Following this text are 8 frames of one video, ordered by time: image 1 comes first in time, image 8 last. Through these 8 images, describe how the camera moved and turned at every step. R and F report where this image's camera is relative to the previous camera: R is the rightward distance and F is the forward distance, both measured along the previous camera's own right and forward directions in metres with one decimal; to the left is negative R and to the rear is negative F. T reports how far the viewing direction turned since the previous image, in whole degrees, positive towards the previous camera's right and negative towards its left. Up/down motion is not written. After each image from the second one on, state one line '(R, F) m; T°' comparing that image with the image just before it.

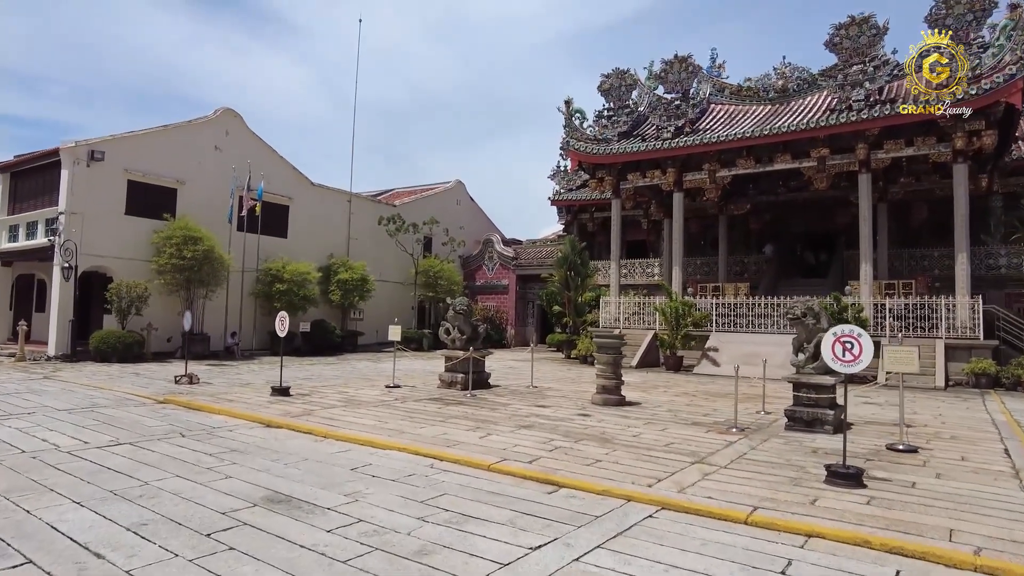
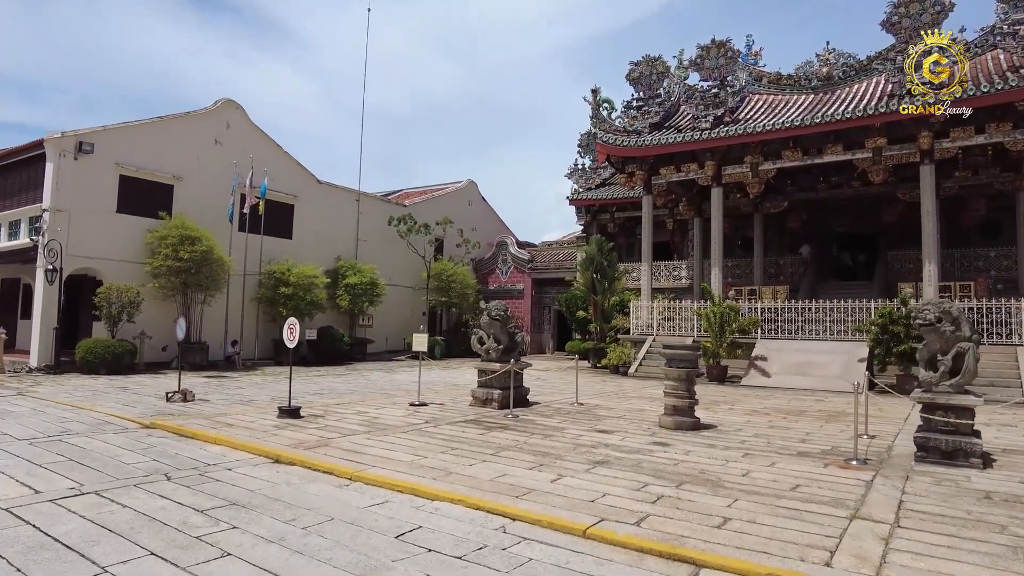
(-0.6, +1.4) m; 0°
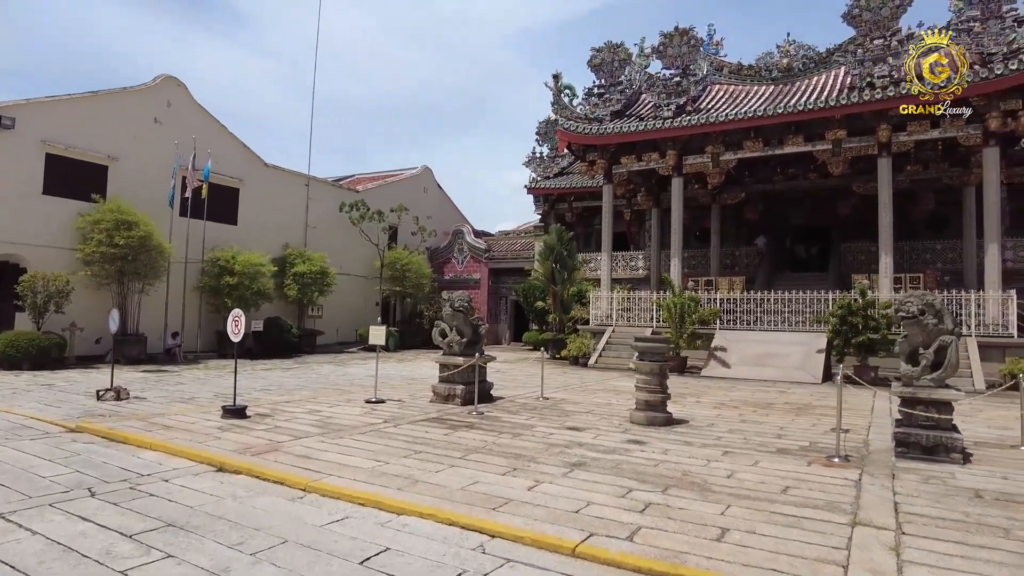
(-0.1, +0.4) m; +4°
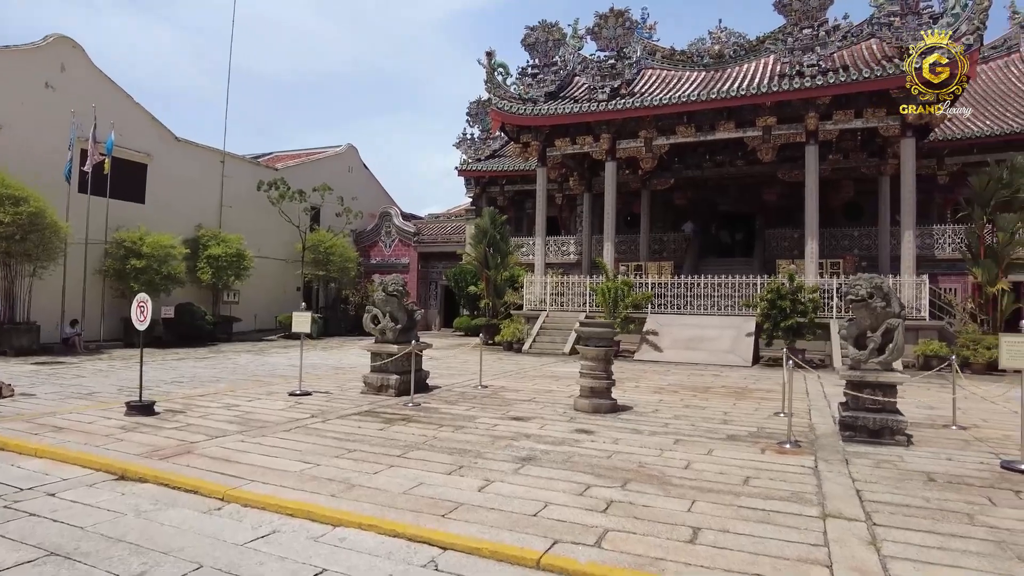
(-0.1, +0.4) m; +6°
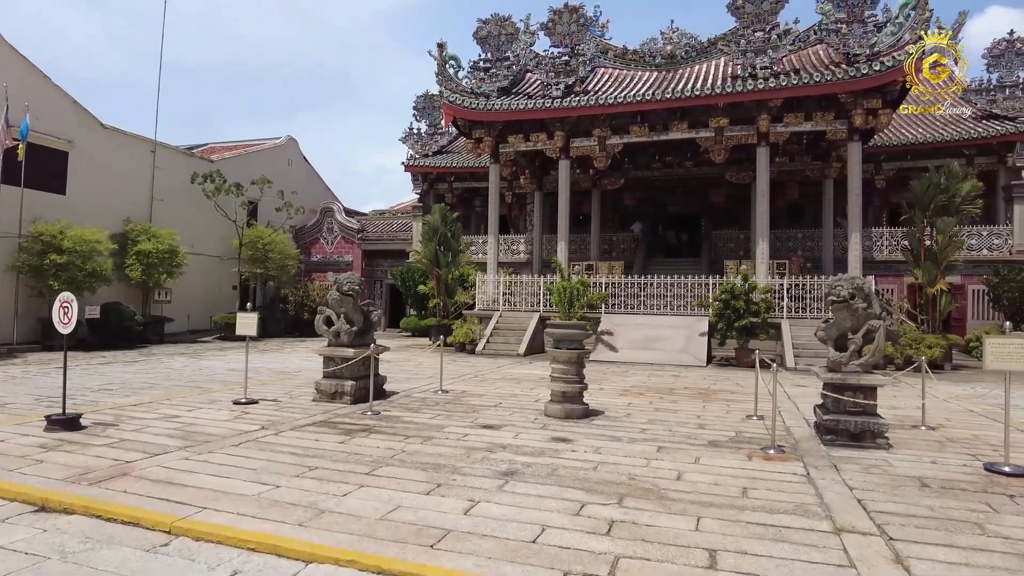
(-0.3, +0.4) m; +5°
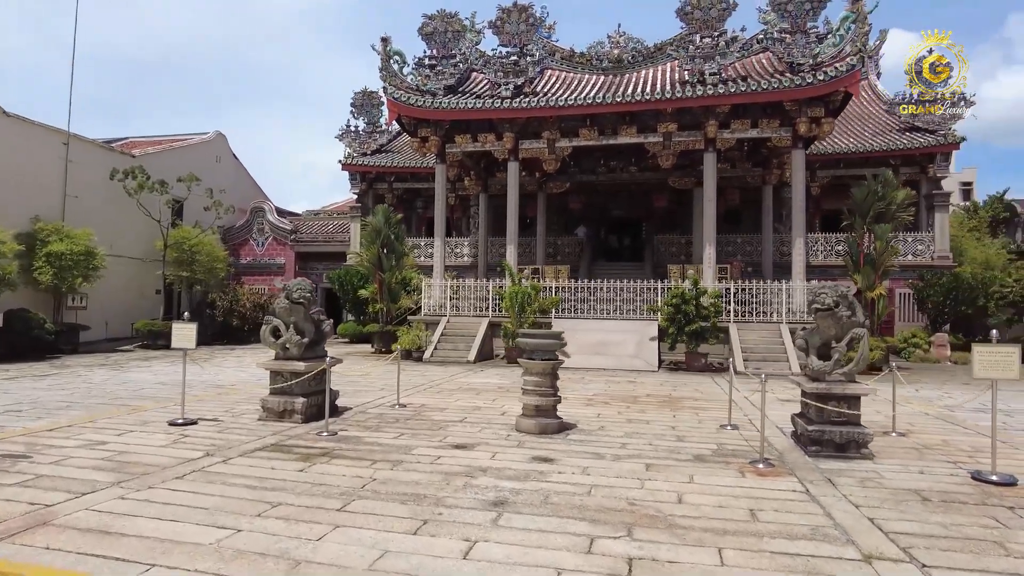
(-0.3, +0.4) m; +6°
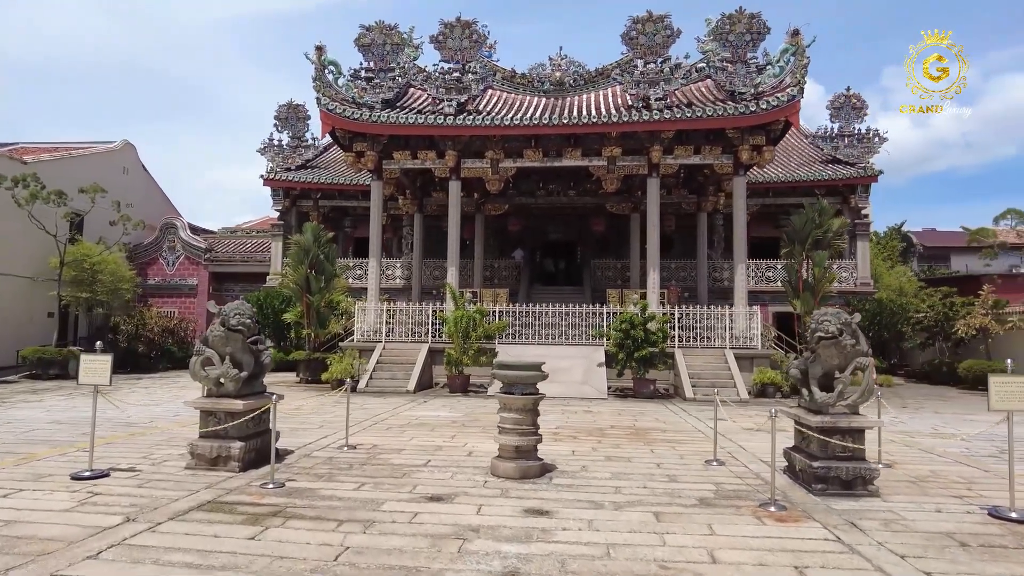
(-0.5, +0.7) m; +7°
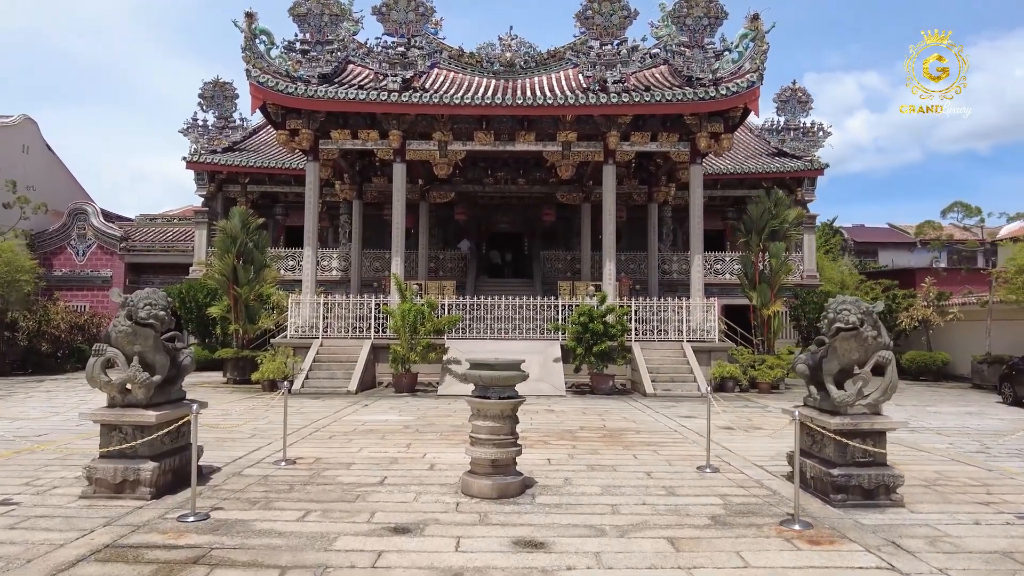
(-0.3, +0.8) m; +6°
